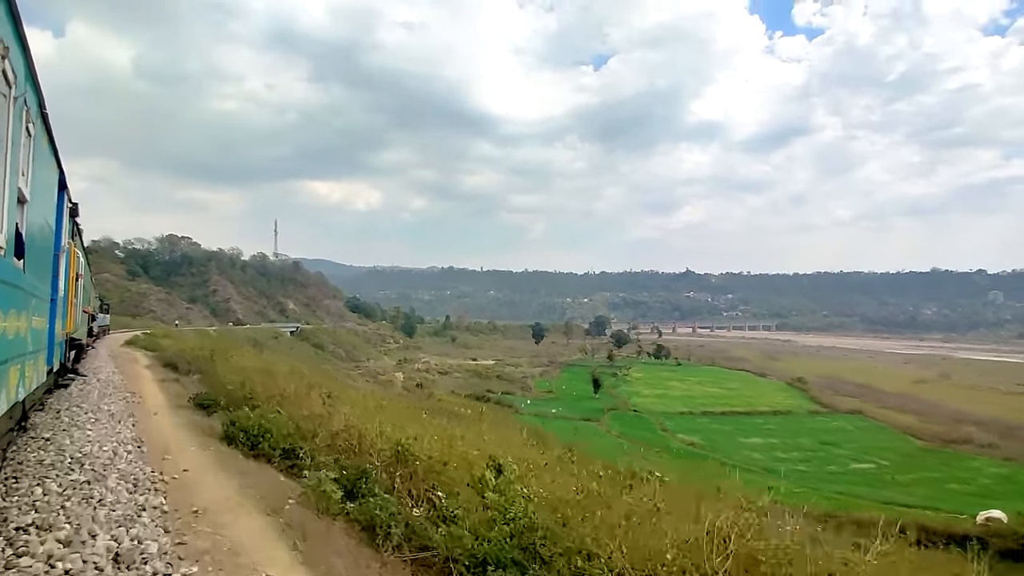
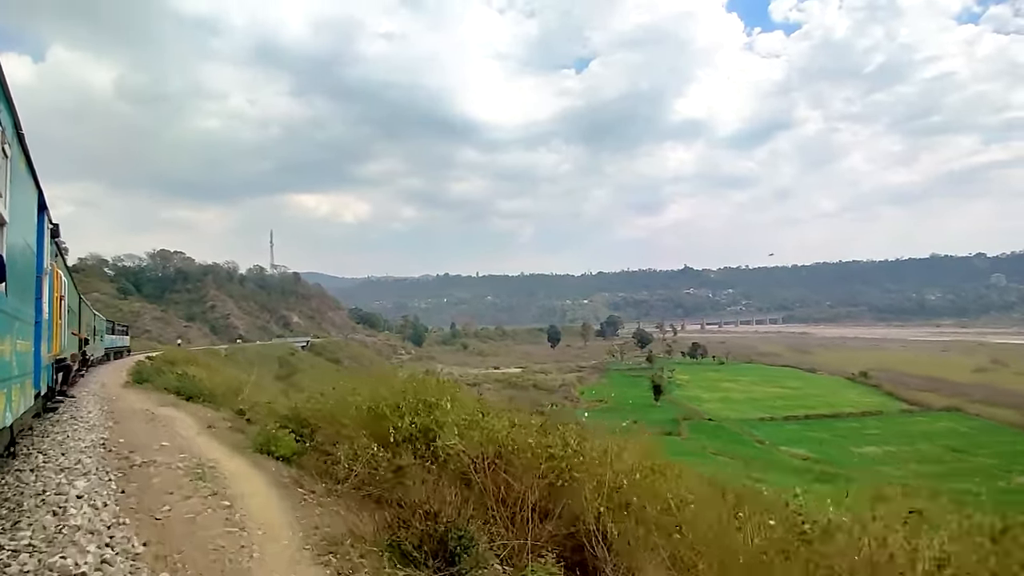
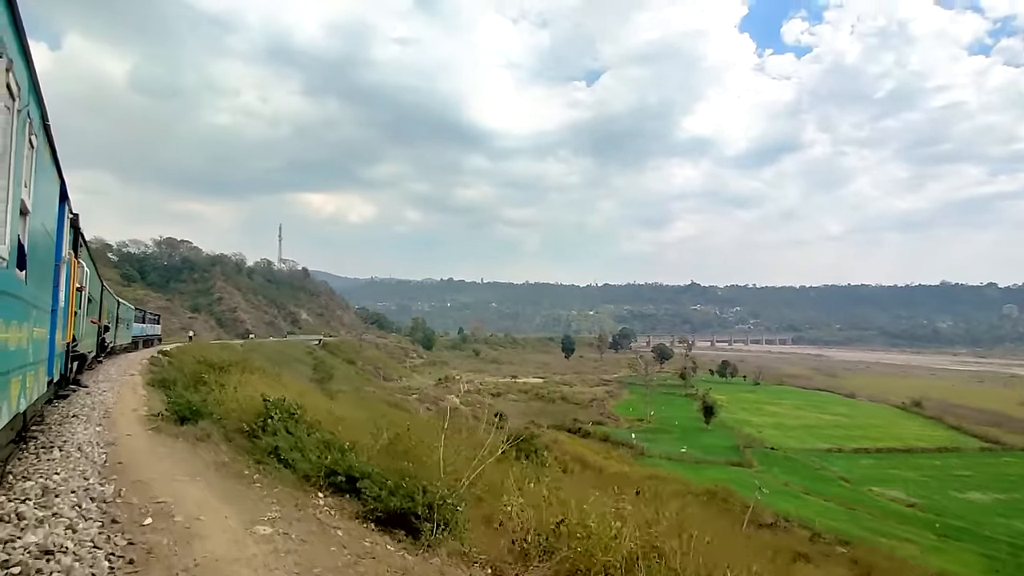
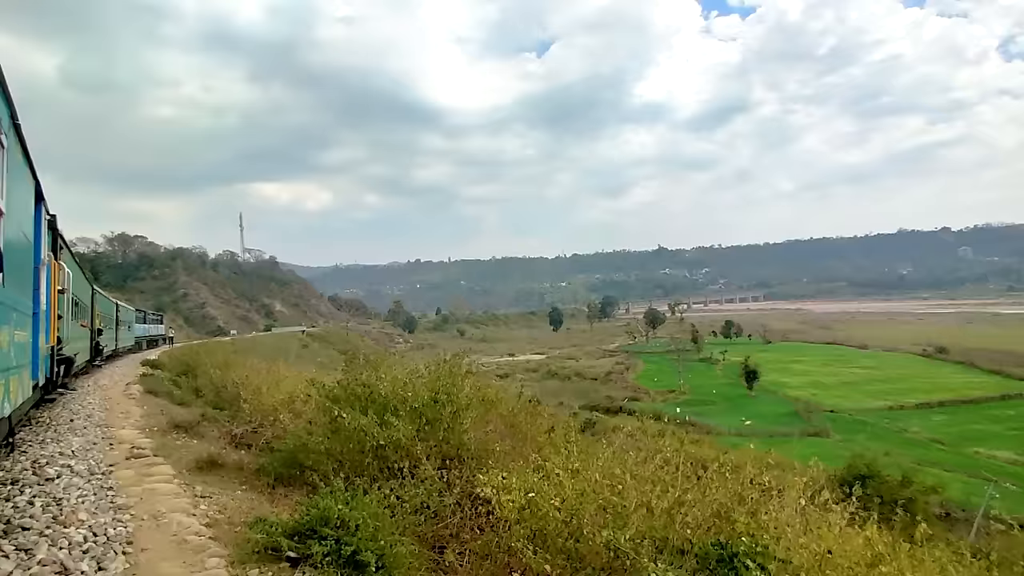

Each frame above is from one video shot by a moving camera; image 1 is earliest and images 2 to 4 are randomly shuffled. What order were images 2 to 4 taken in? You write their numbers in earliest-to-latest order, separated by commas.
2, 3, 4
